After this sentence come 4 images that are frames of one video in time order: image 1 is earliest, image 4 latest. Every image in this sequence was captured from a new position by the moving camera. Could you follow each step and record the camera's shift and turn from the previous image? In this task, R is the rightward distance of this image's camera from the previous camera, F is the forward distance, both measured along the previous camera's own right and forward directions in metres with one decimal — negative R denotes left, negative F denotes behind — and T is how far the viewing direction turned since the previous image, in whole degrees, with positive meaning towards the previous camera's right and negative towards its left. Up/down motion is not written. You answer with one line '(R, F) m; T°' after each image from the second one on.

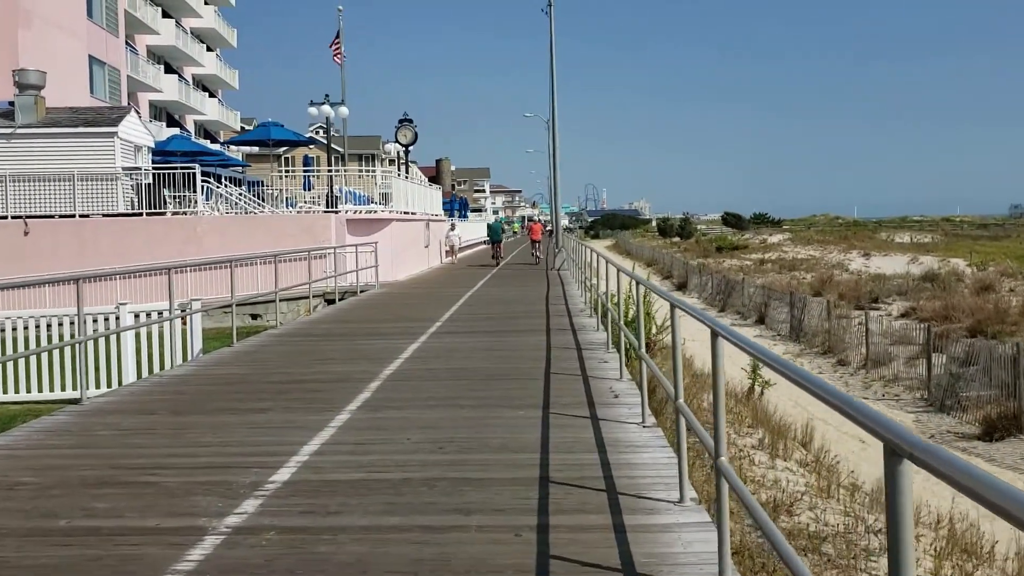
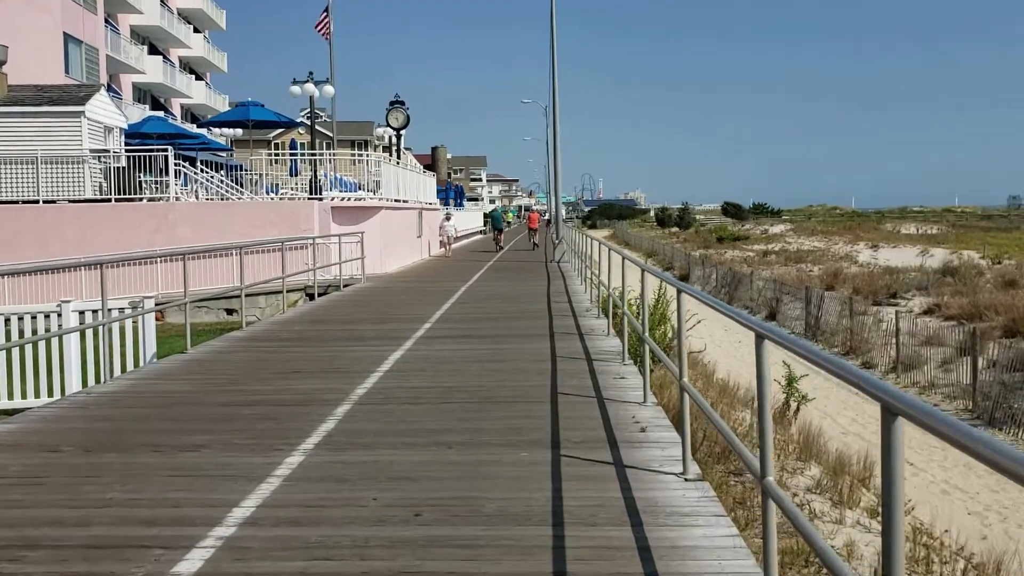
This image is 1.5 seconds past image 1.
(0.0, +1.8) m; 0°
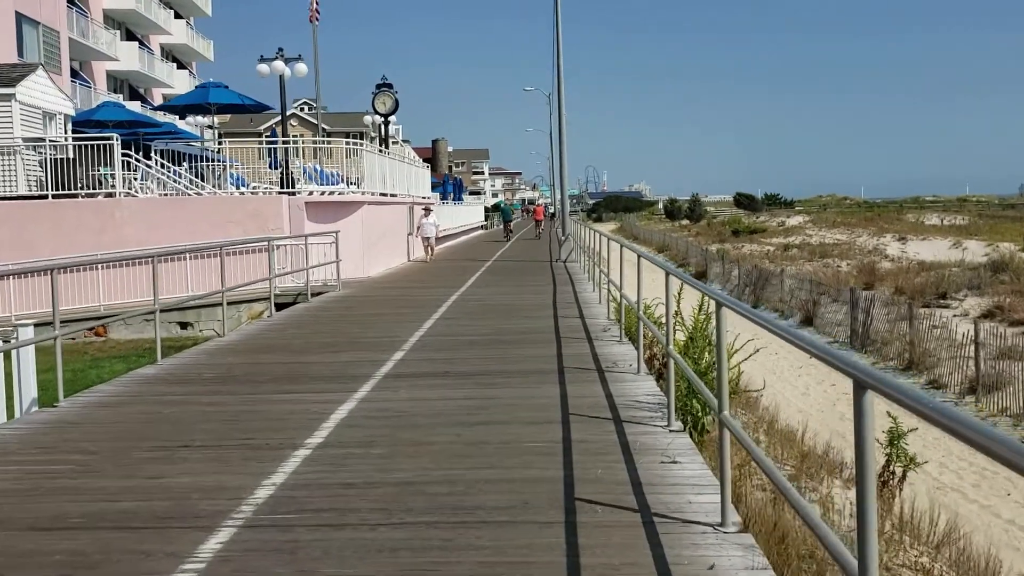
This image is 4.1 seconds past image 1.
(+0.1, +3.1) m; 0°
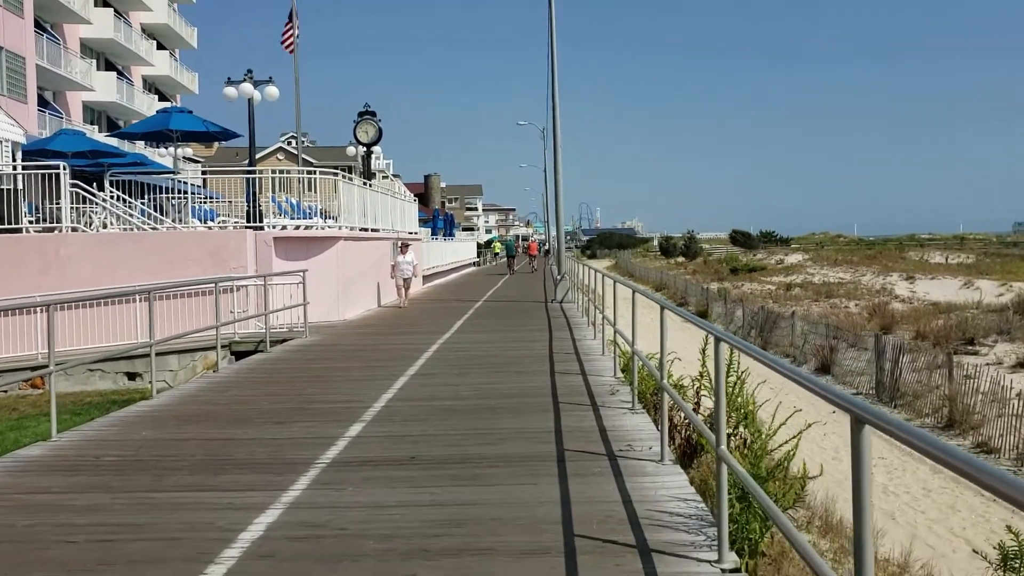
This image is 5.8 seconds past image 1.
(+0.1, +2.0) m; 0°
